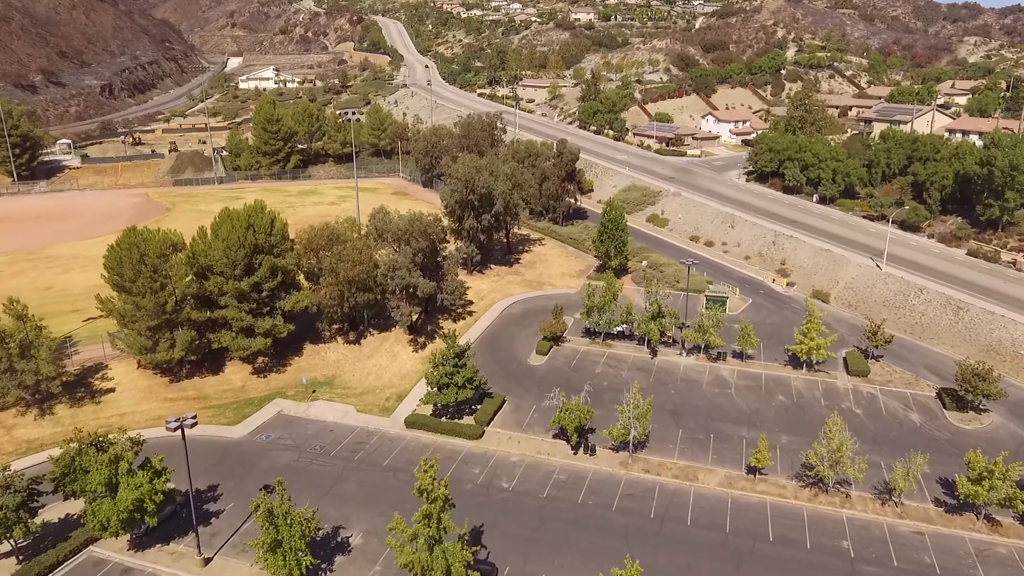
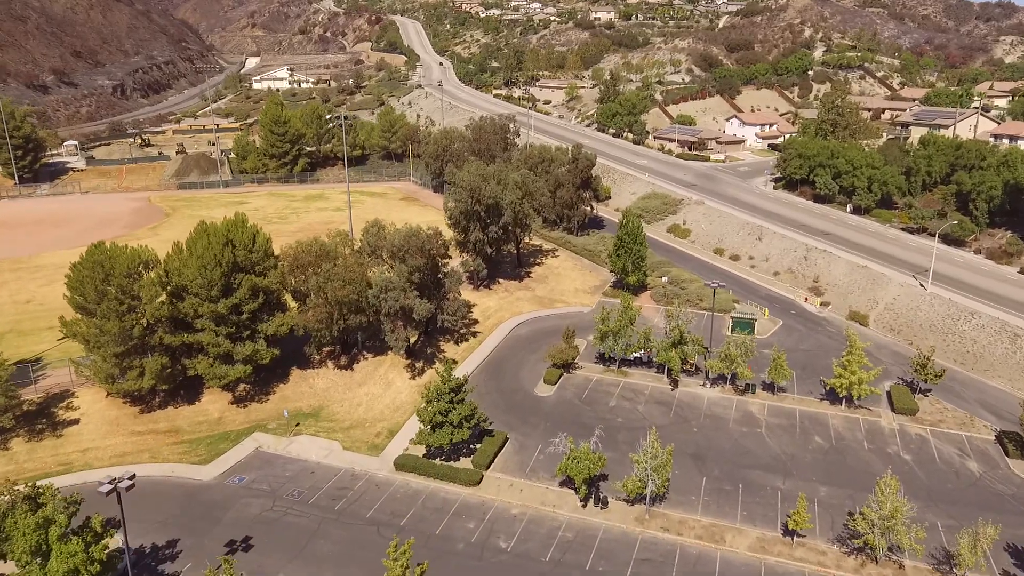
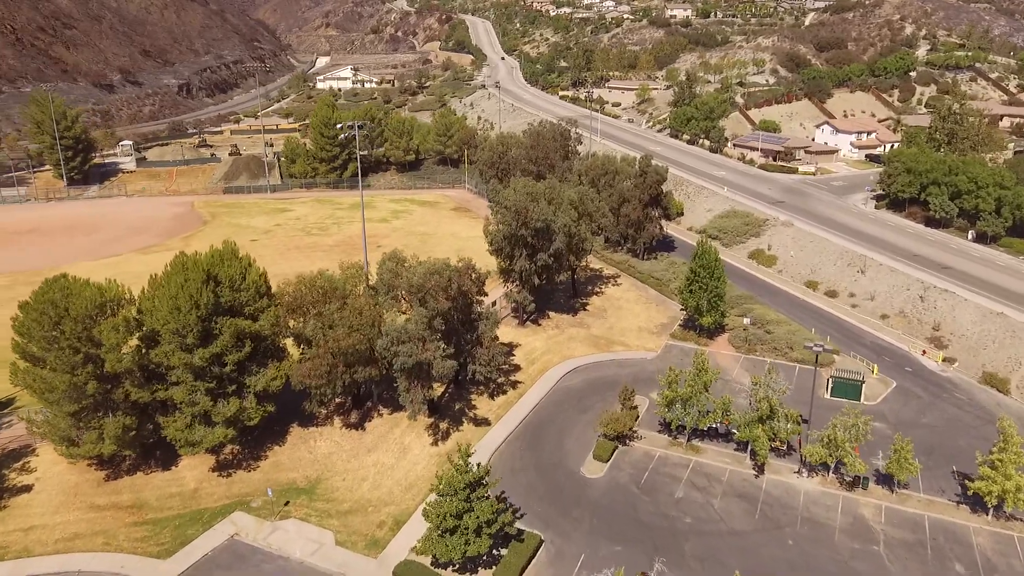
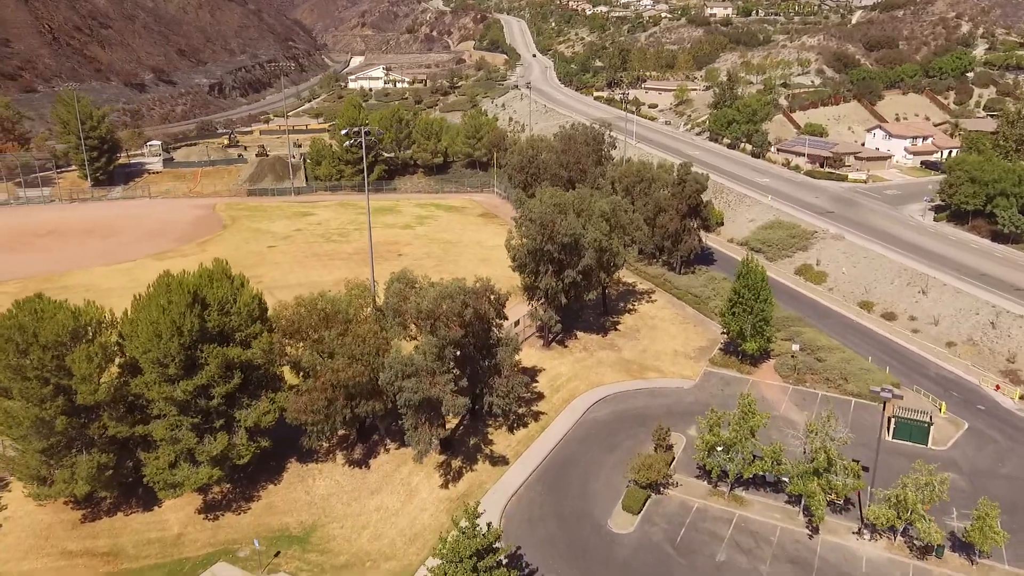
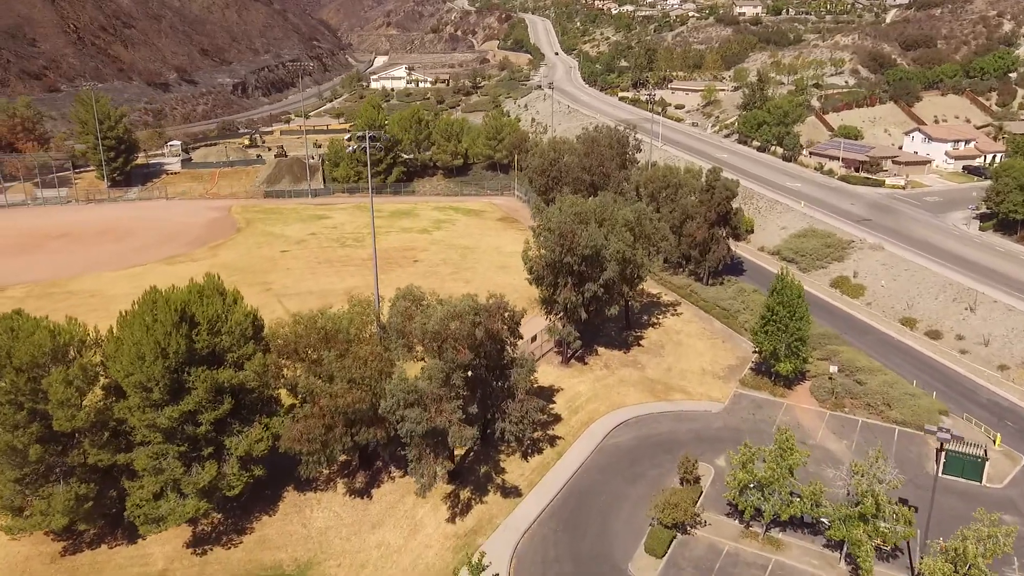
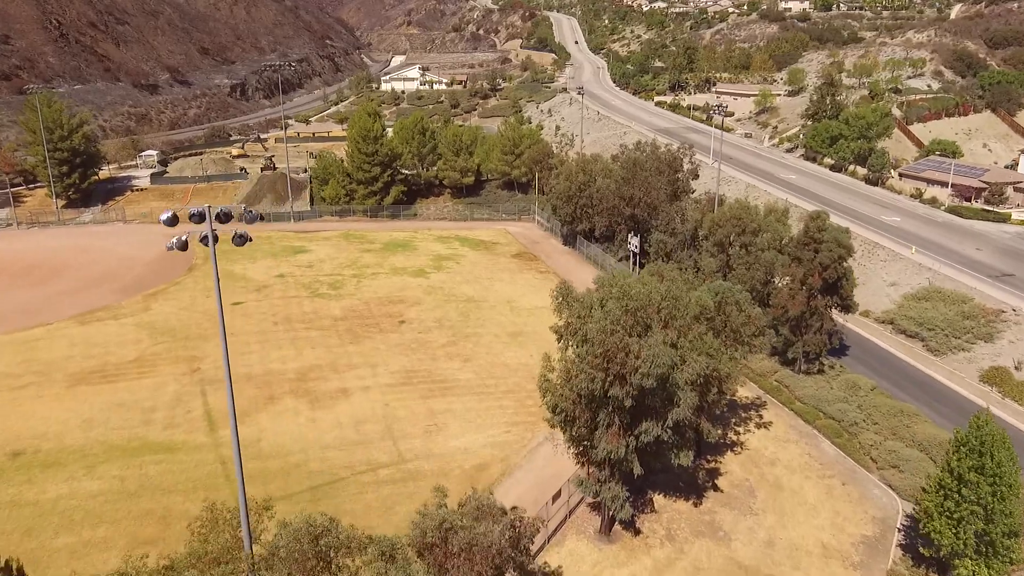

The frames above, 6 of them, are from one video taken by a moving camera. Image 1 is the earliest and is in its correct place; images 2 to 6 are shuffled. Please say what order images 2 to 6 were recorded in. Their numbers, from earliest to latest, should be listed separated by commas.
2, 3, 4, 5, 6
